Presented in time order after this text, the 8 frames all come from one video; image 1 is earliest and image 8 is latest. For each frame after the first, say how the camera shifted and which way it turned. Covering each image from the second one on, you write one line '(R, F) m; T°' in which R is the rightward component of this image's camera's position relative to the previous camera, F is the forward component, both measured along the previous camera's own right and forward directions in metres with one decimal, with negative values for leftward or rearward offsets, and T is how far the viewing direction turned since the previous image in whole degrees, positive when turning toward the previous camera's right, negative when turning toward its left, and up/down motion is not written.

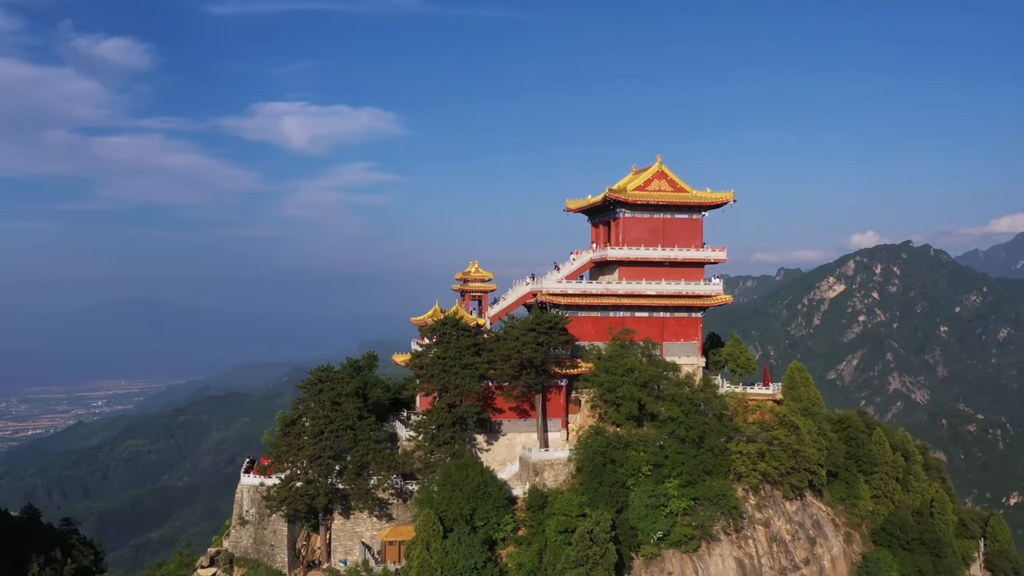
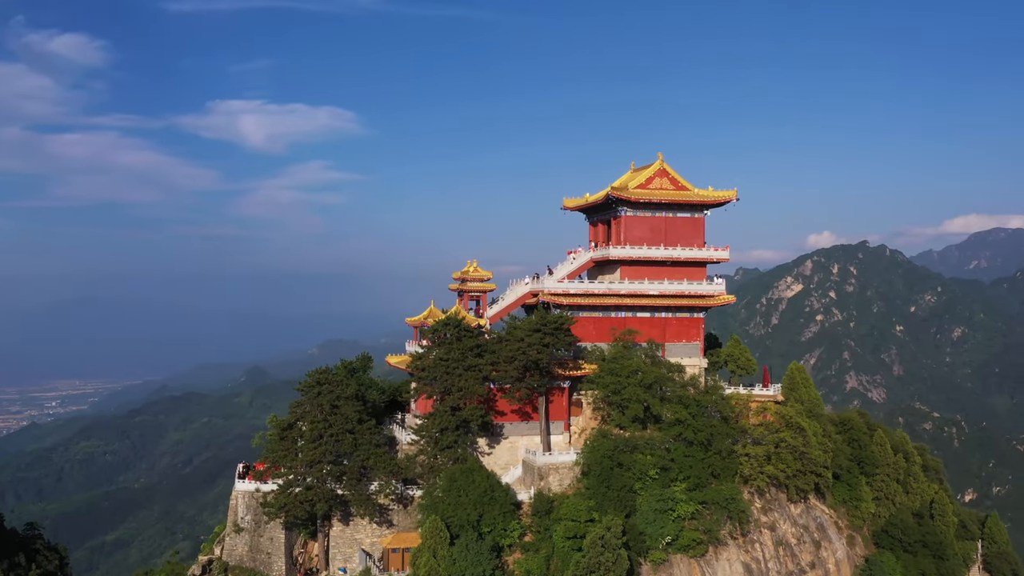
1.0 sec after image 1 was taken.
(-0.8, +0.8) m; +1°
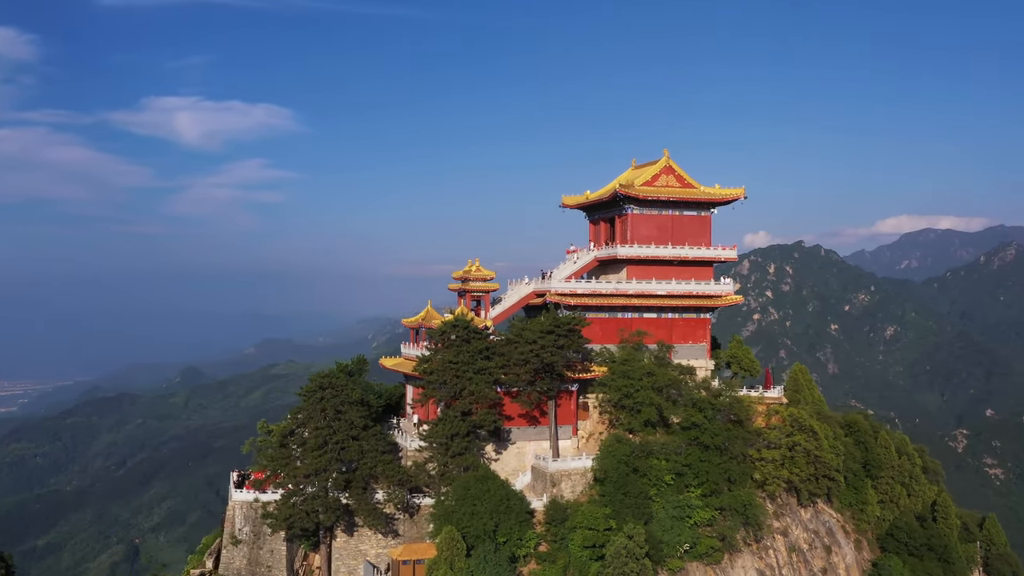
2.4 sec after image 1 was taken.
(-1.4, +1.1) m; +2°
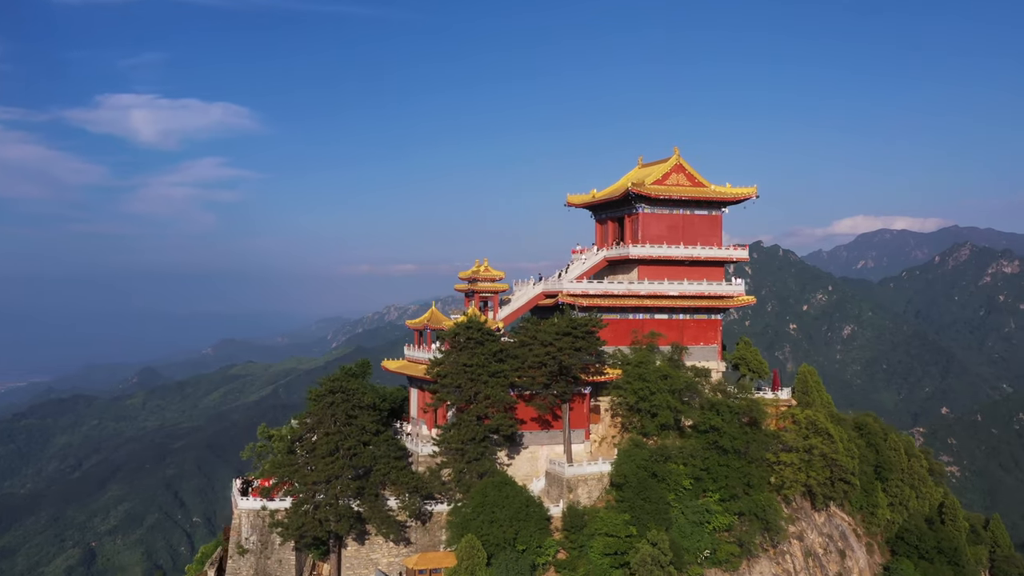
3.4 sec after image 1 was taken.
(-1.1, +0.8) m; +1°
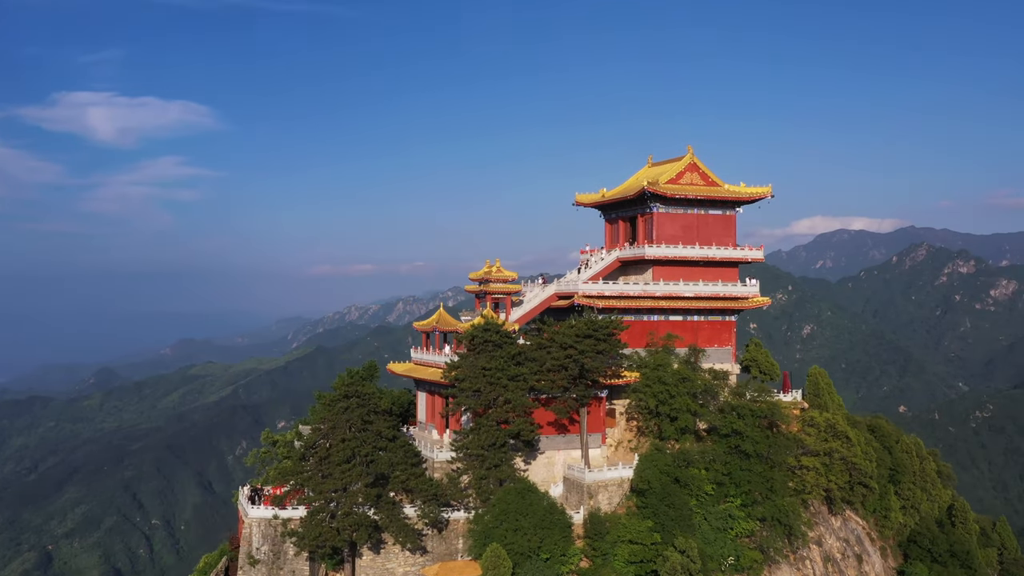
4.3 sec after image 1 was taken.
(-1.1, +0.7) m; +1°
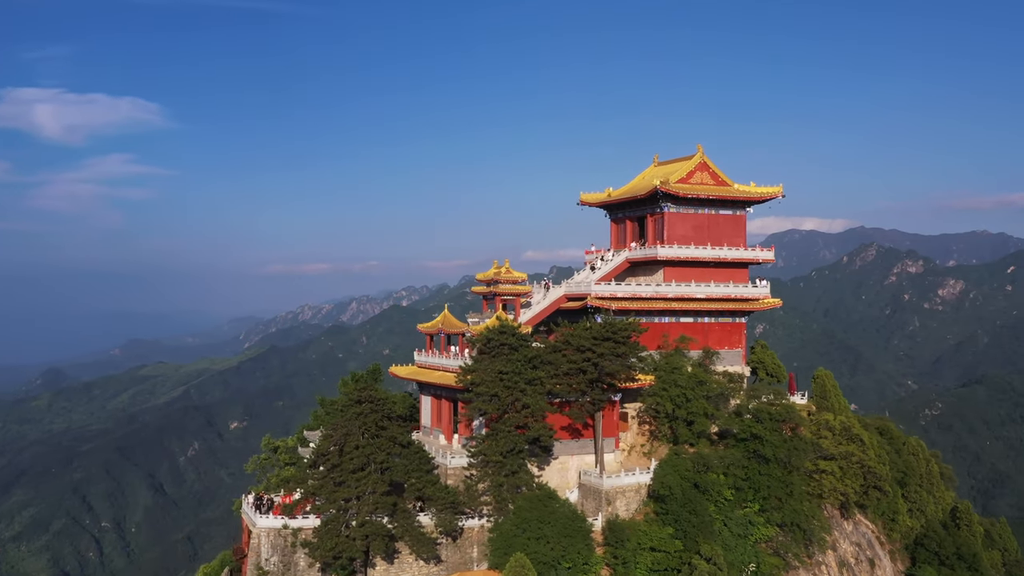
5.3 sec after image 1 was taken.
(-1.2, +0.7) m; +1°
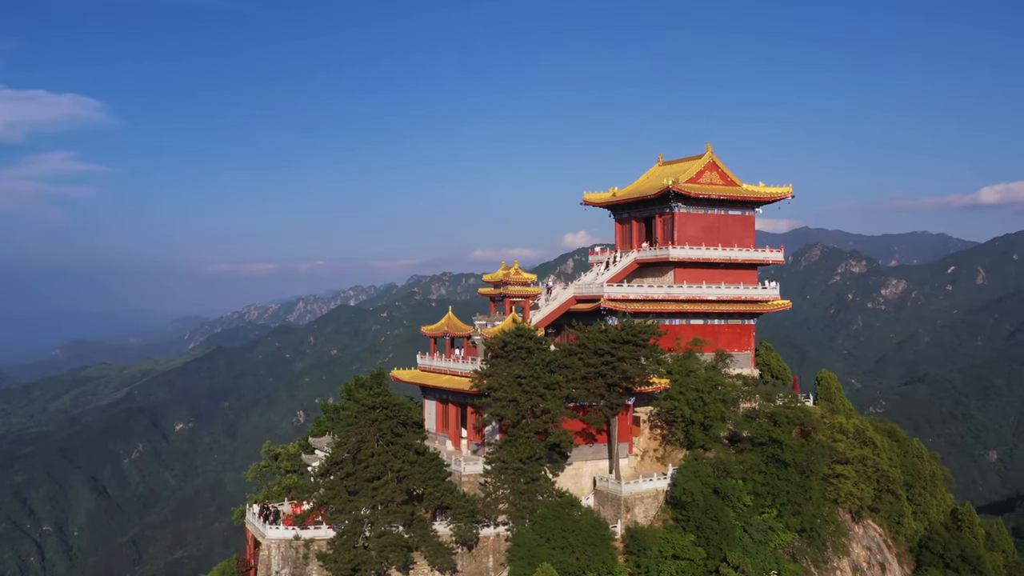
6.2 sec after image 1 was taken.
(-1.3, +0.7) m; +2°
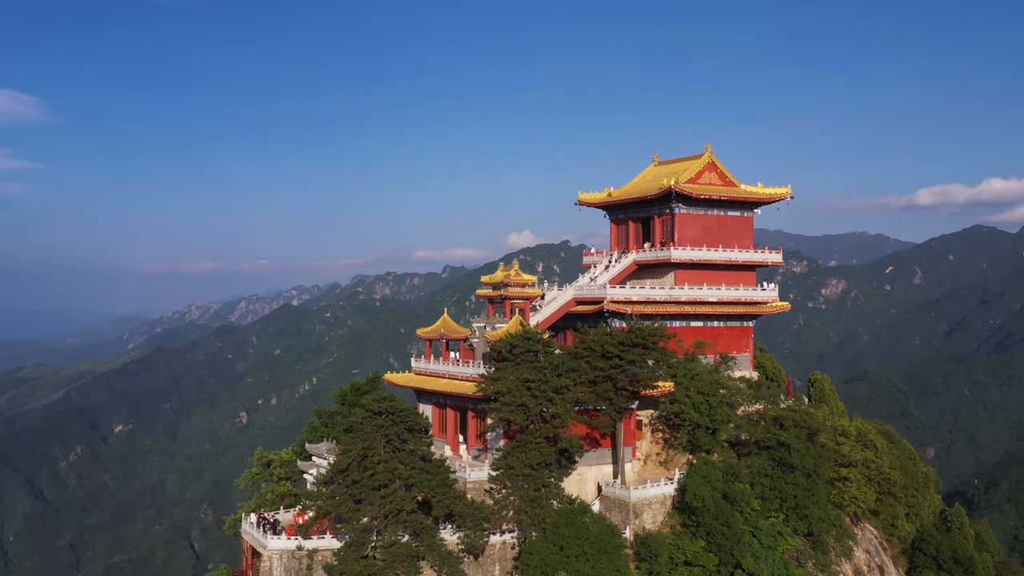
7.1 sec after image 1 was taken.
(-1.1, +0.6) m; +2°
